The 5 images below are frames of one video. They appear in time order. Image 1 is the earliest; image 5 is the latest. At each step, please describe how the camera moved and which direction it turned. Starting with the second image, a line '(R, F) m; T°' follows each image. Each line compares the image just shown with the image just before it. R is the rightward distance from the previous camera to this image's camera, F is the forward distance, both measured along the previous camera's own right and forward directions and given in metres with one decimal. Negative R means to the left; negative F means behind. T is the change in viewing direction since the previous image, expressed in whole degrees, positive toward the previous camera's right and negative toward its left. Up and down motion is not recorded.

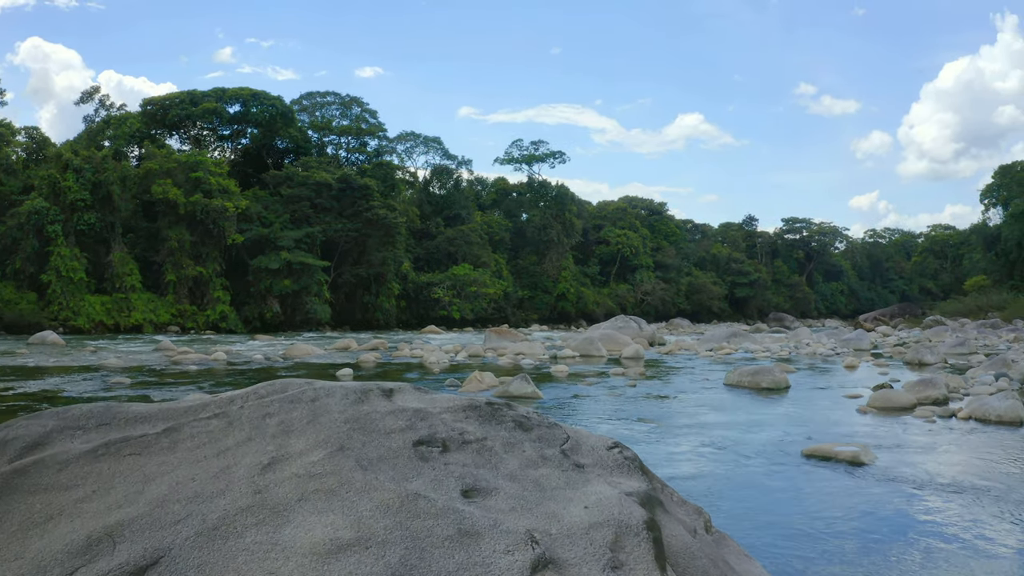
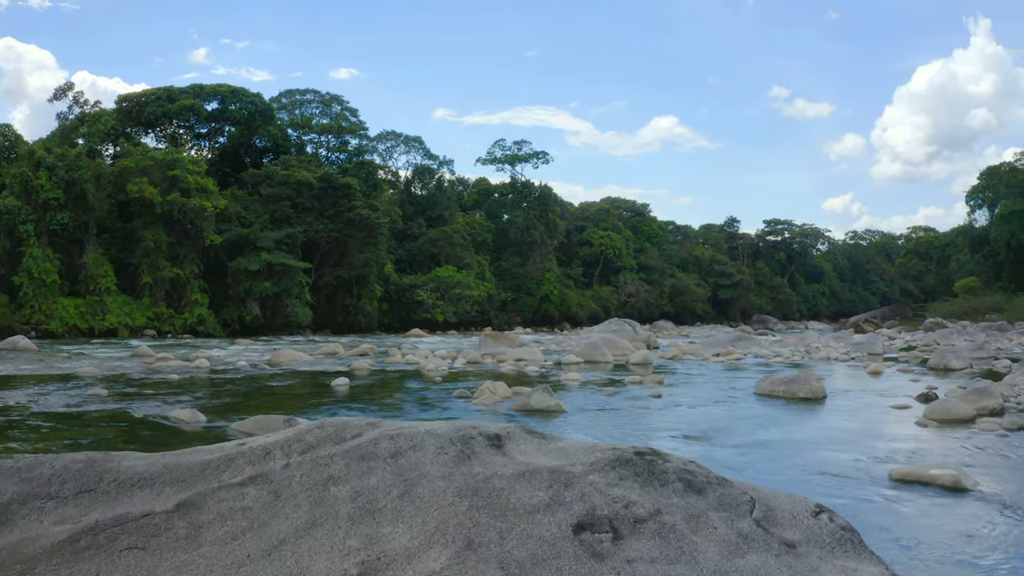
(-0.5, +0.7) m; +2°
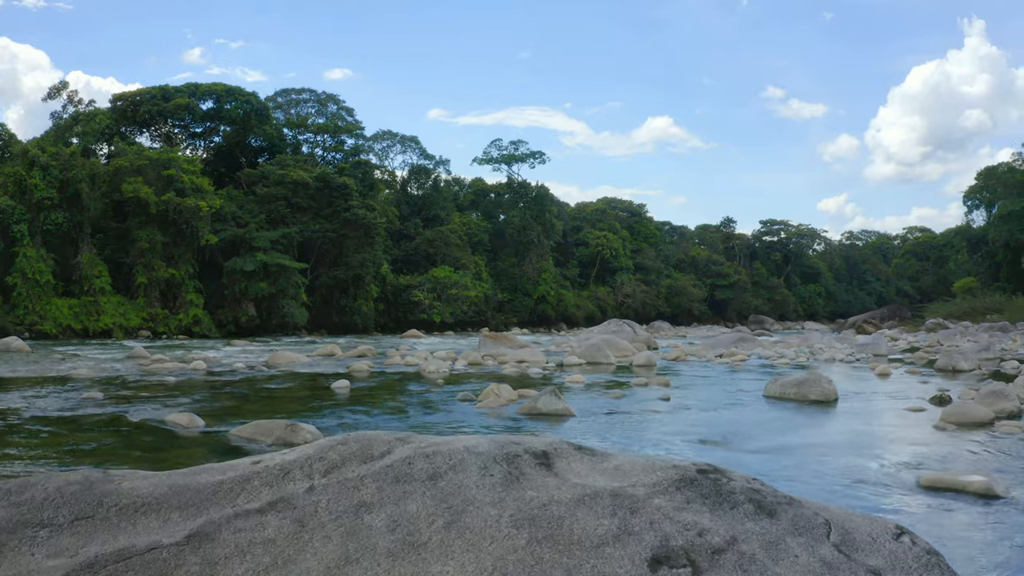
(-0.1, +0.2) m; 0°
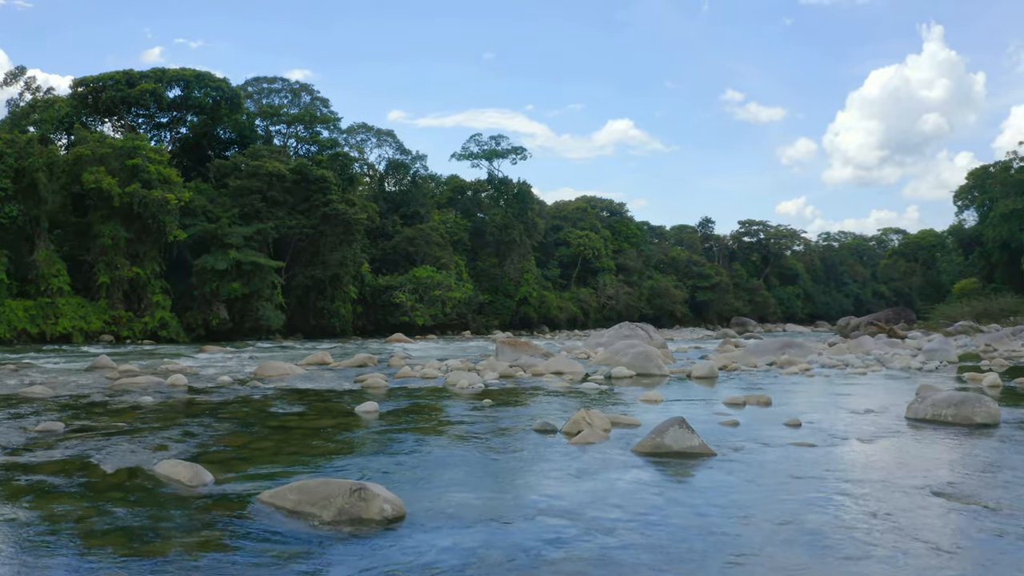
(-1.2, +1.8) m; +3°
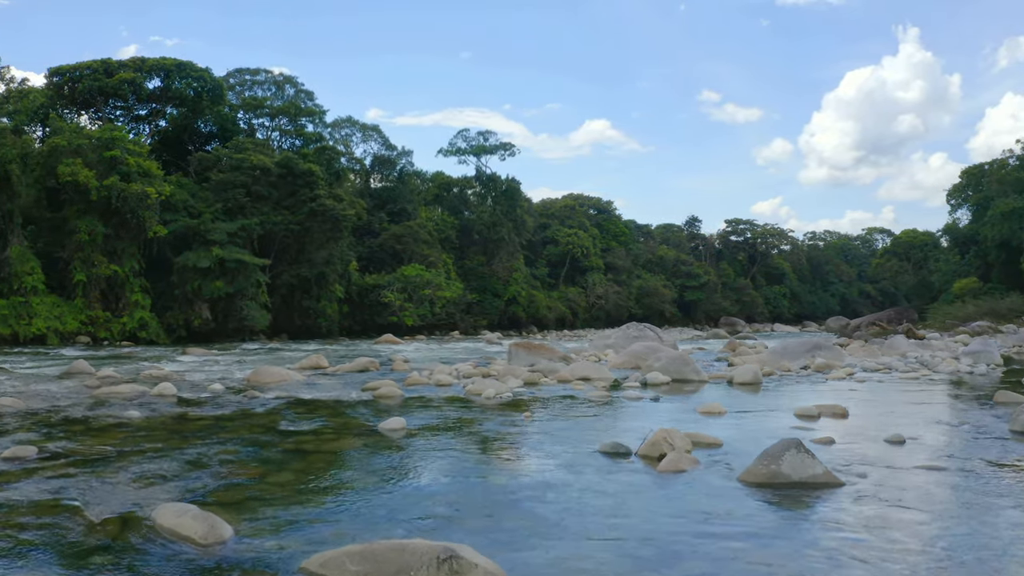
(-0.7, +0.9) m; +2°
